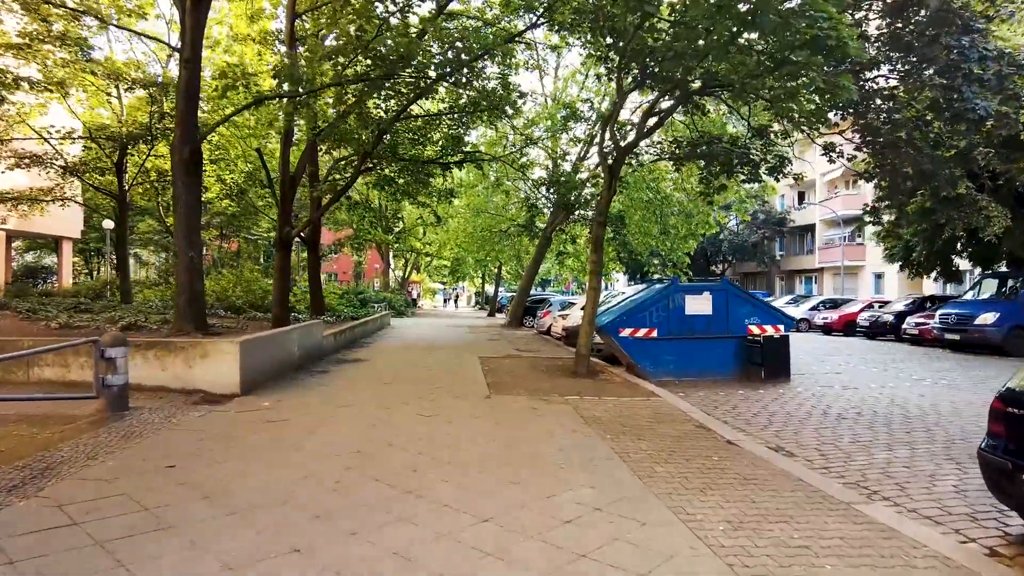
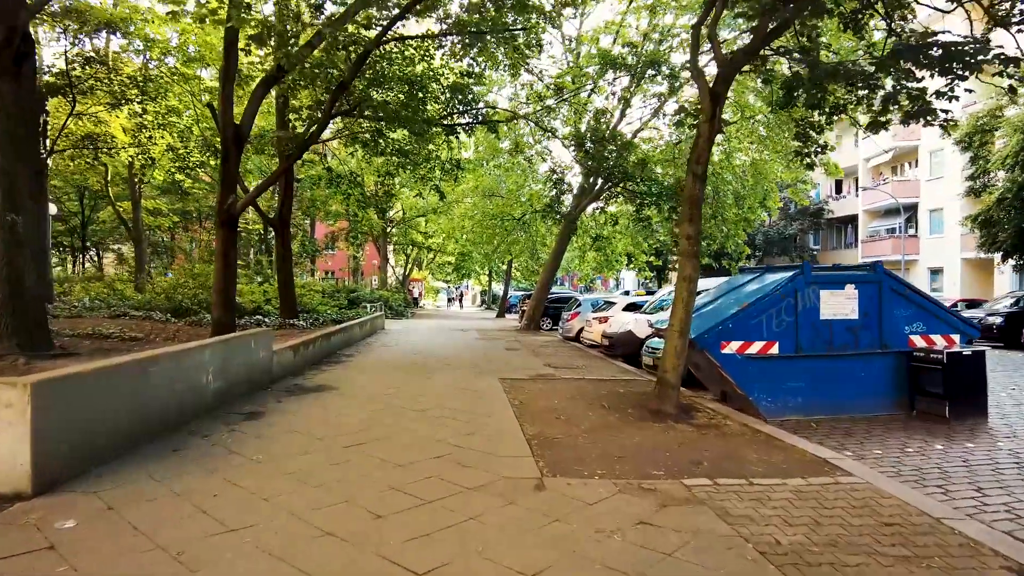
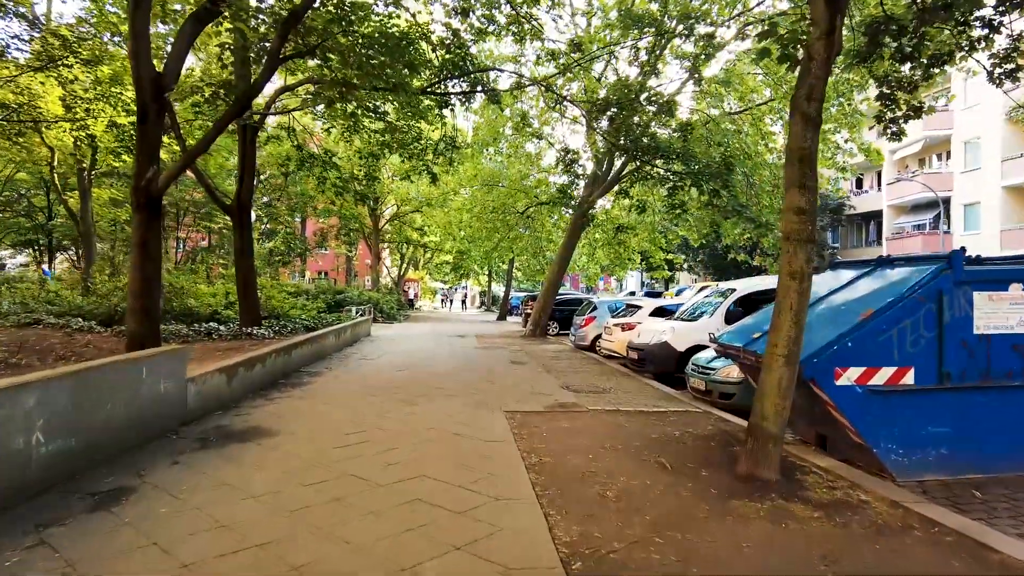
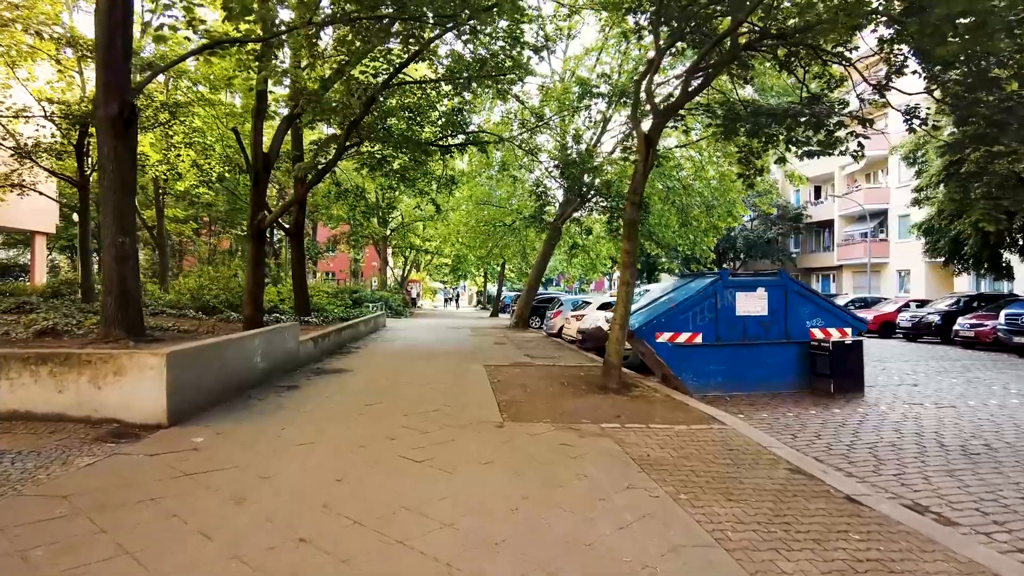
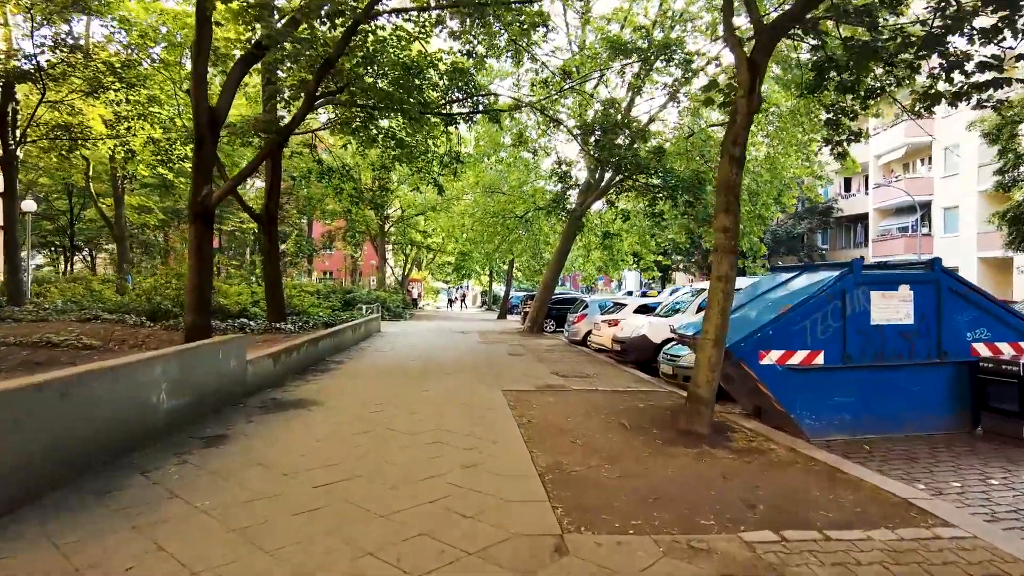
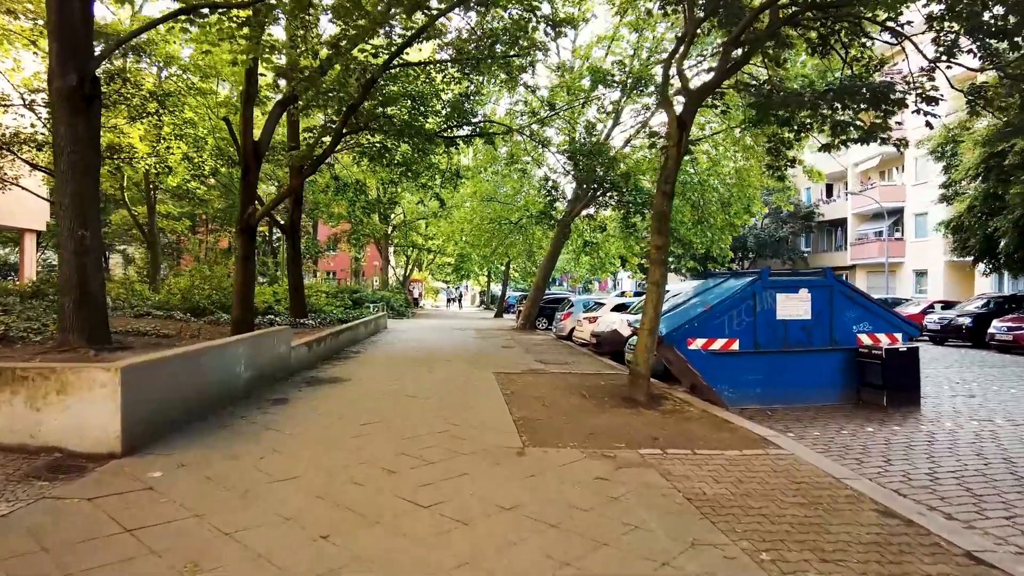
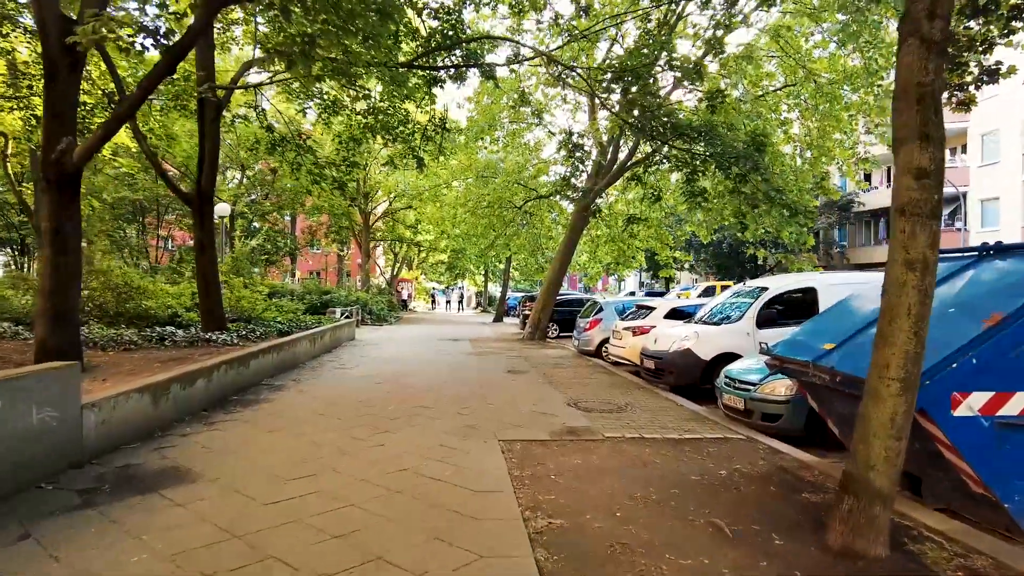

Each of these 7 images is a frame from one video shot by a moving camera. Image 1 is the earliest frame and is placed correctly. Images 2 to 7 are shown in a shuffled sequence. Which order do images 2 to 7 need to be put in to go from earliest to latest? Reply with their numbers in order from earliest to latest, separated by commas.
4, 6, 2, 5, 3, 7
